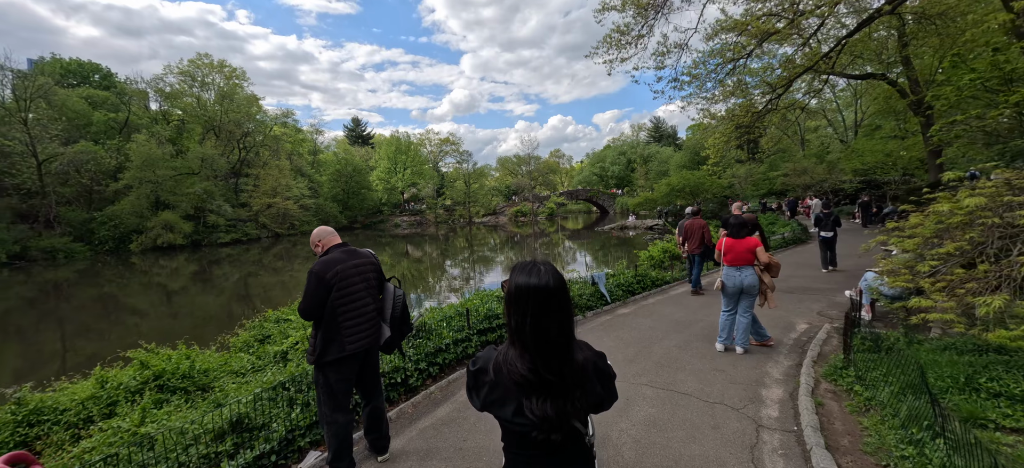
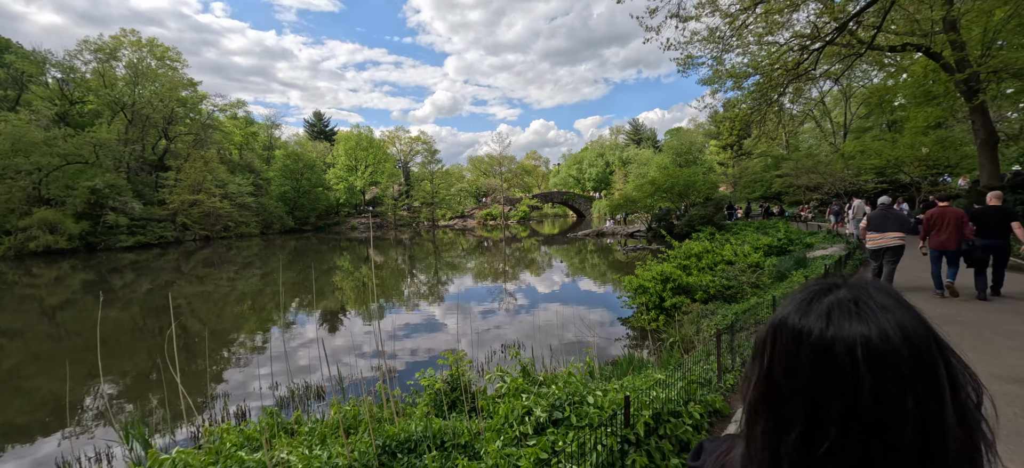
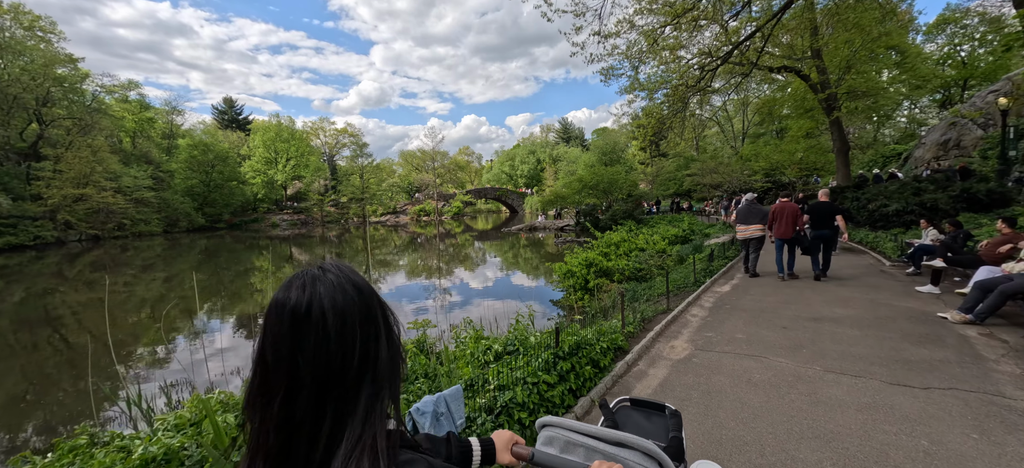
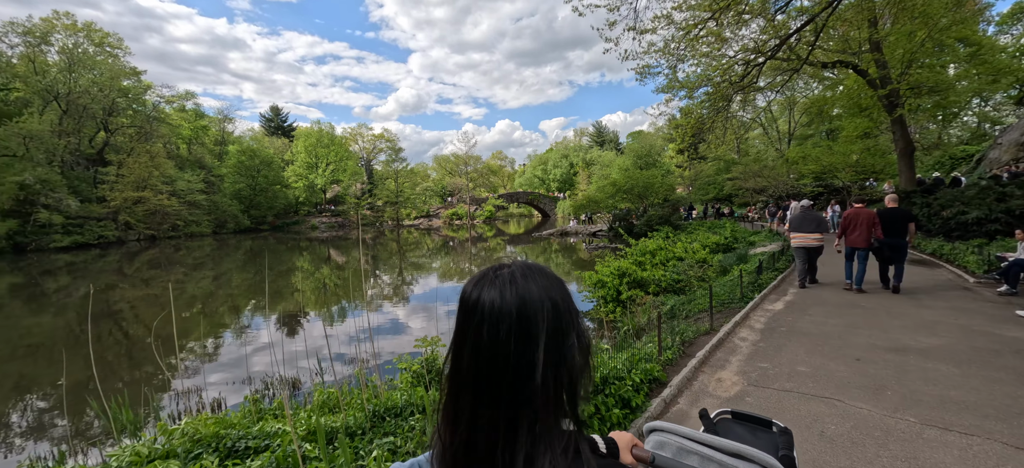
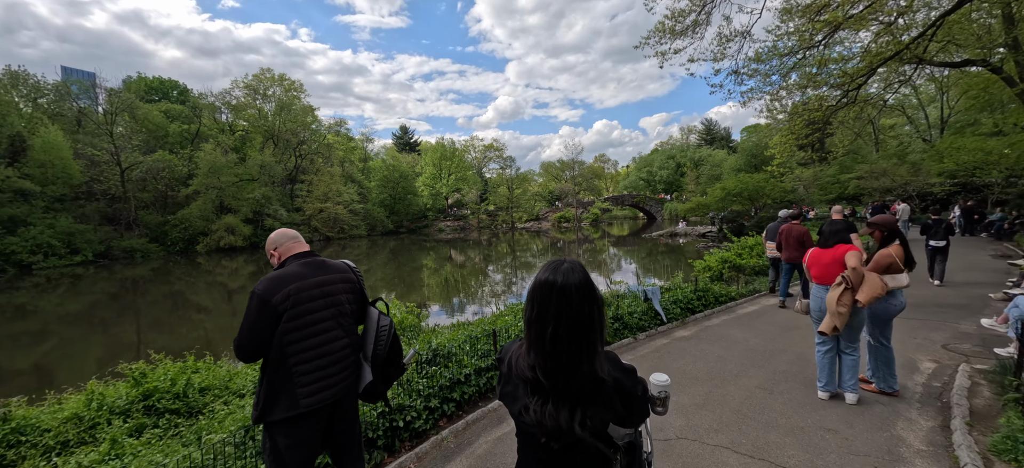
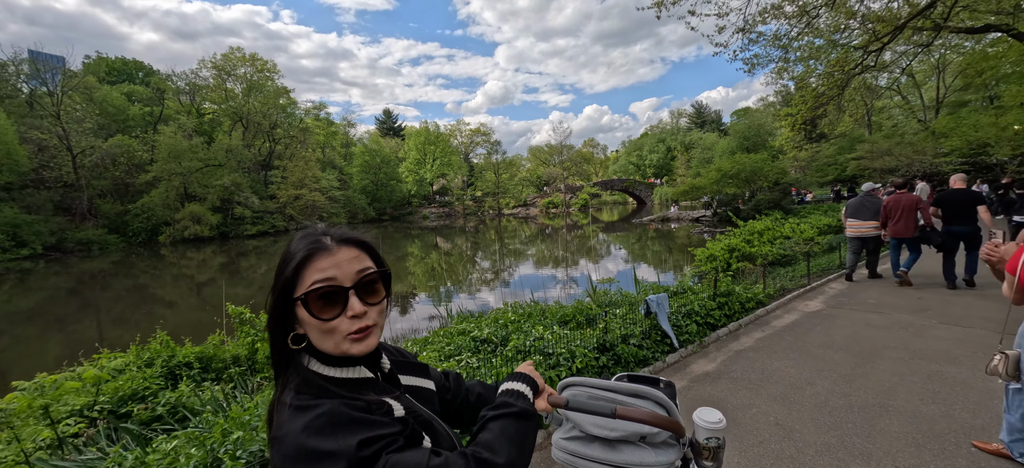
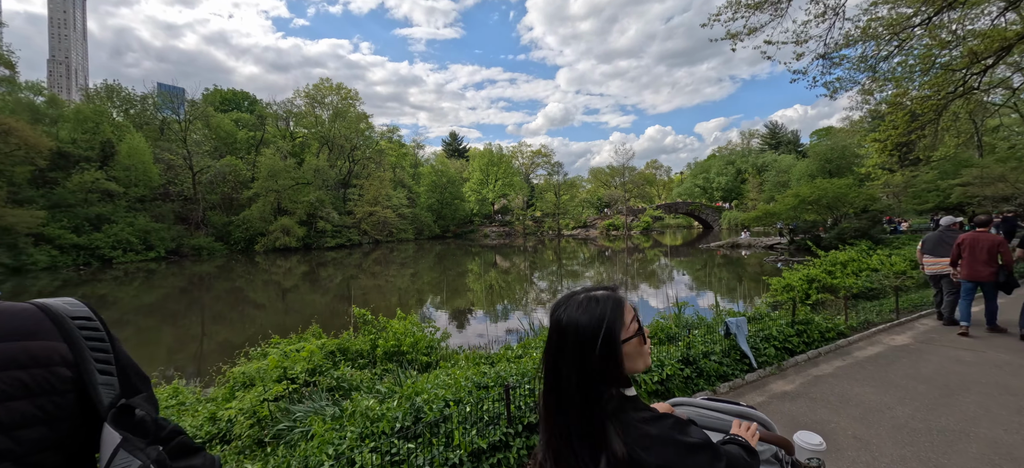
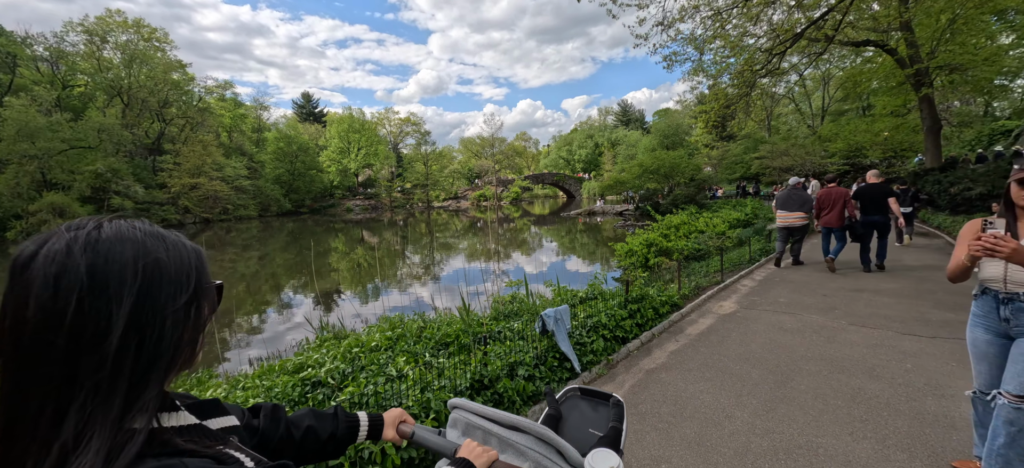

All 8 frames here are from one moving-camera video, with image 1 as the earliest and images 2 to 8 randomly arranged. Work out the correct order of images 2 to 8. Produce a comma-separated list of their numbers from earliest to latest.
5, 7, 6, 8, 3, 4, 2
